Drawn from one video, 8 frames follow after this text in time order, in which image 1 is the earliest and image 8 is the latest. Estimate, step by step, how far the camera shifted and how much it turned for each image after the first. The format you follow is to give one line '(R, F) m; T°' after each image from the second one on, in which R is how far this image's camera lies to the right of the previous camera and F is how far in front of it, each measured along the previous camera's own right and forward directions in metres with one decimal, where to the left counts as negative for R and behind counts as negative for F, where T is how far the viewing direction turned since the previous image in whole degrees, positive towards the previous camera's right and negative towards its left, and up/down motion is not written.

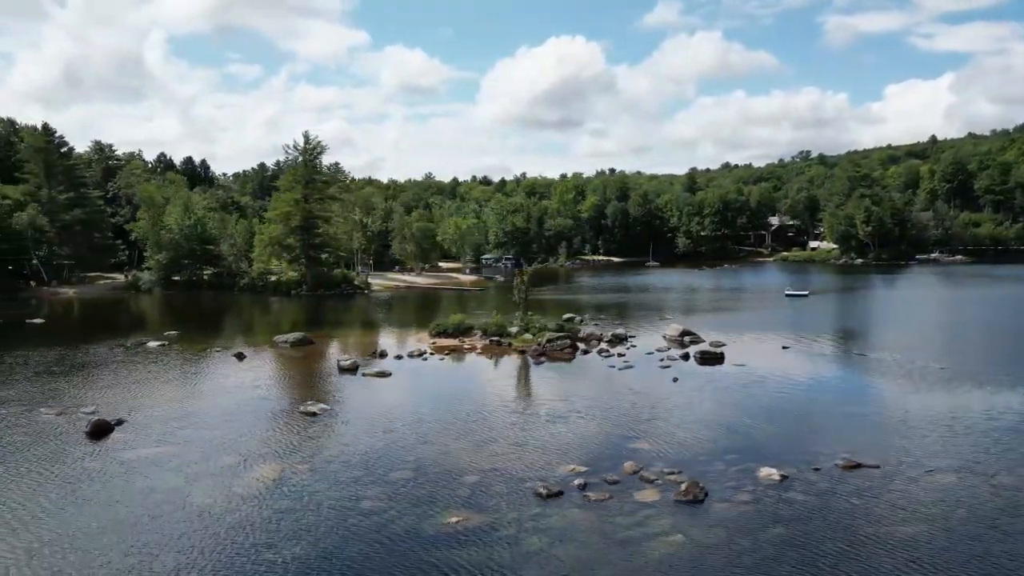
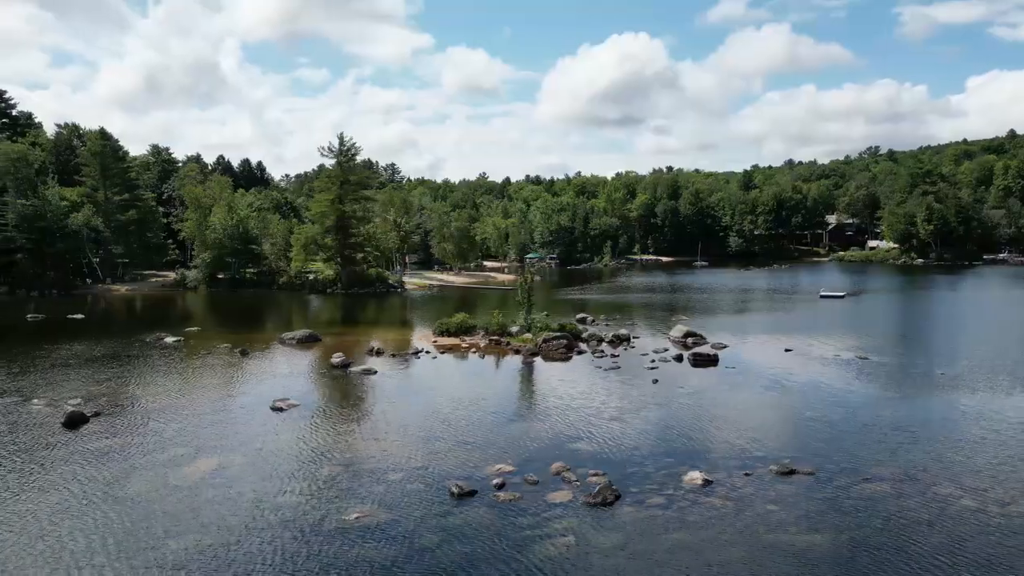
(+2.9, 0.0) m; -4°
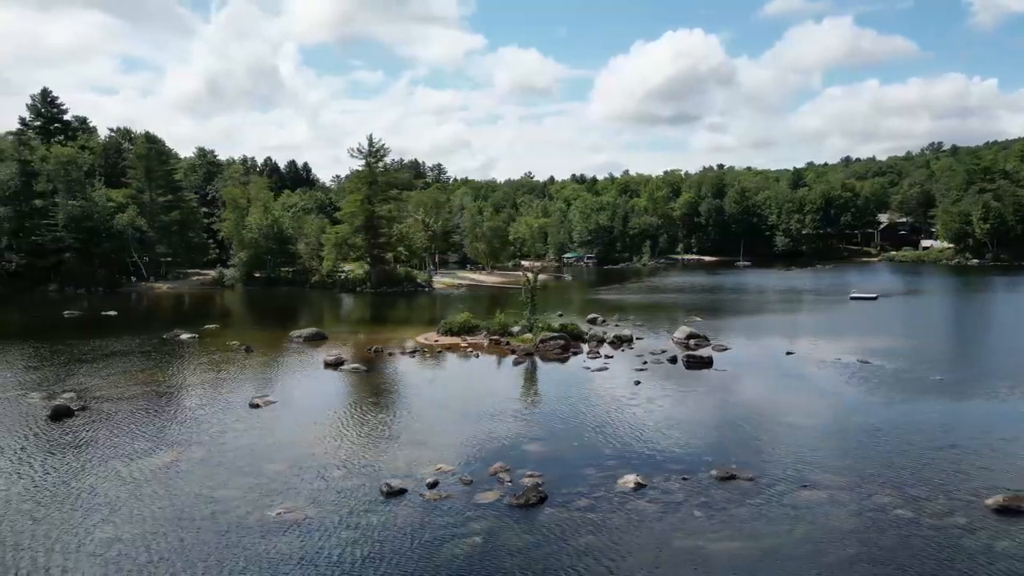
(+2.4, 0.0) m; -4°
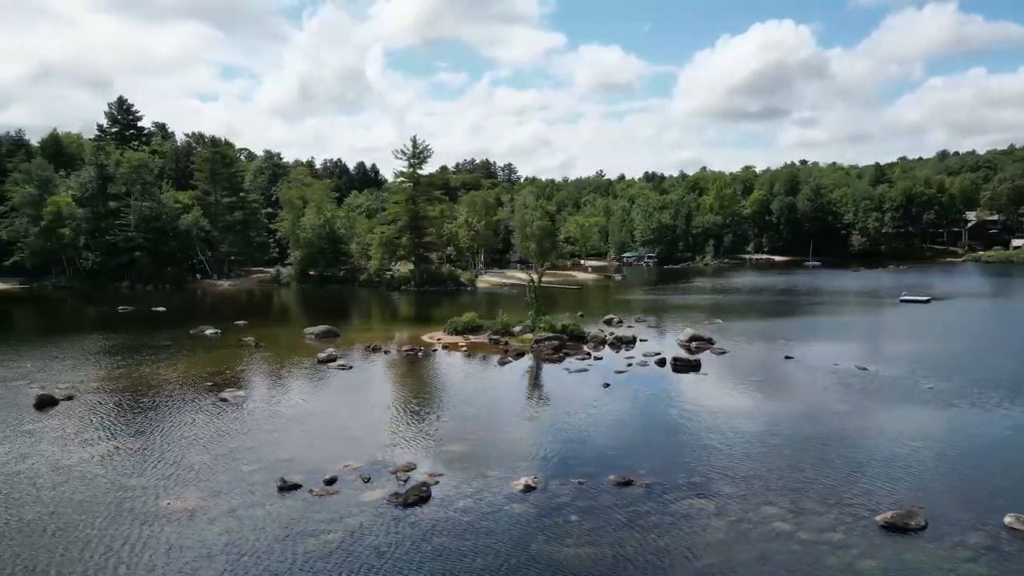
(+3.8, +0.1) m; -6°
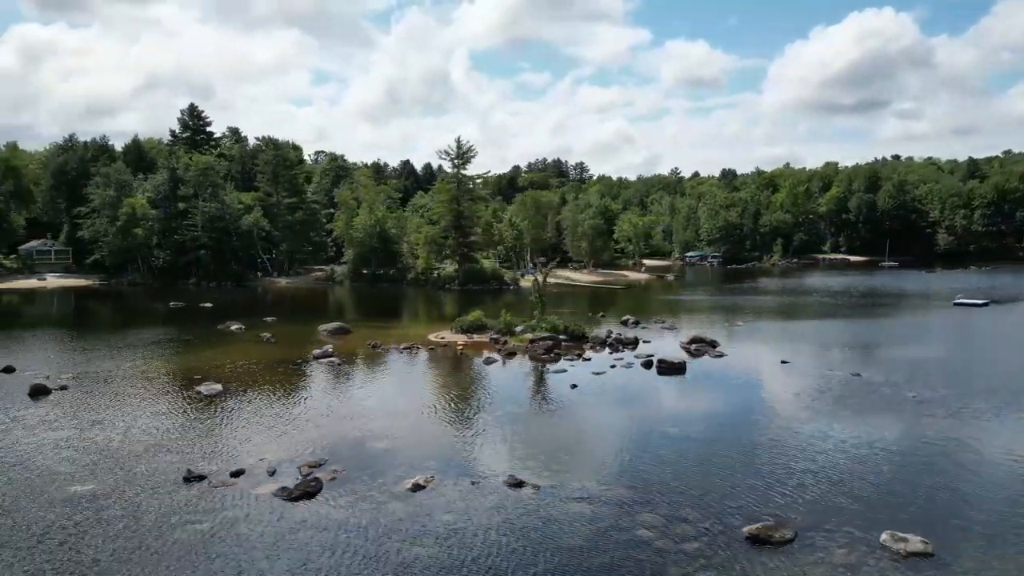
(+3.9, +0.2) m; -6°
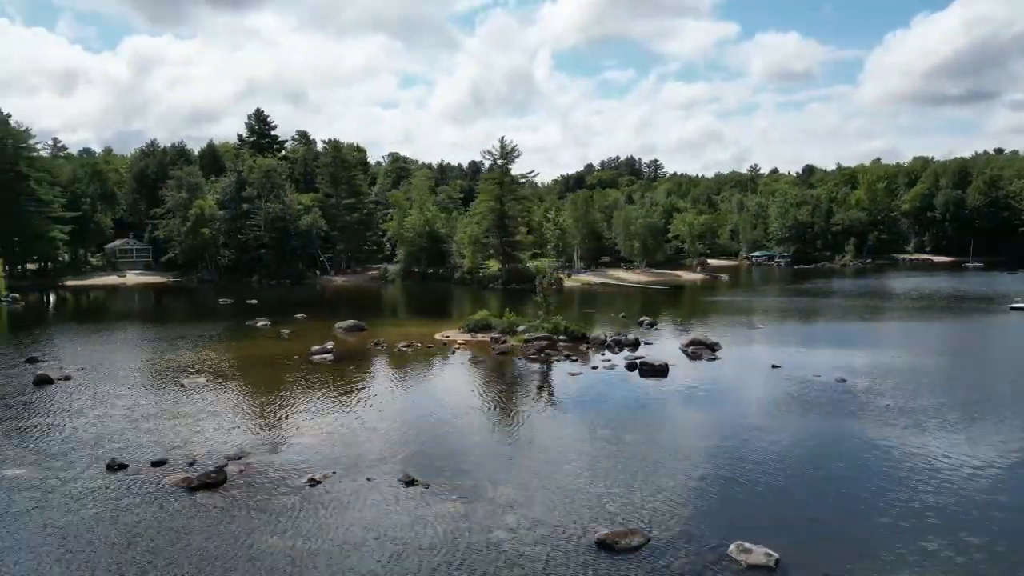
(+3.9, +0.1) m; -6°
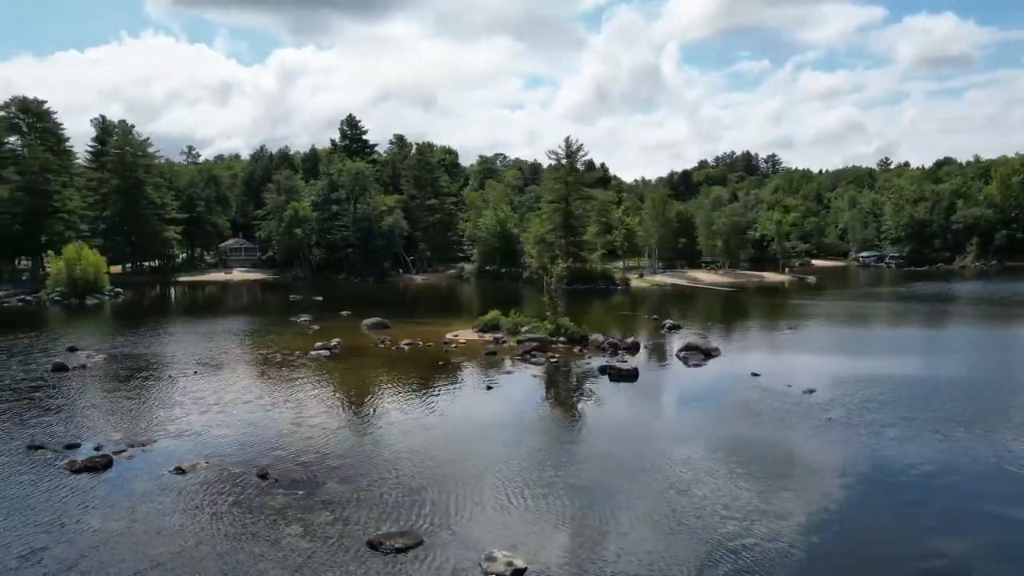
(+5.8, +0.4) m; -9°
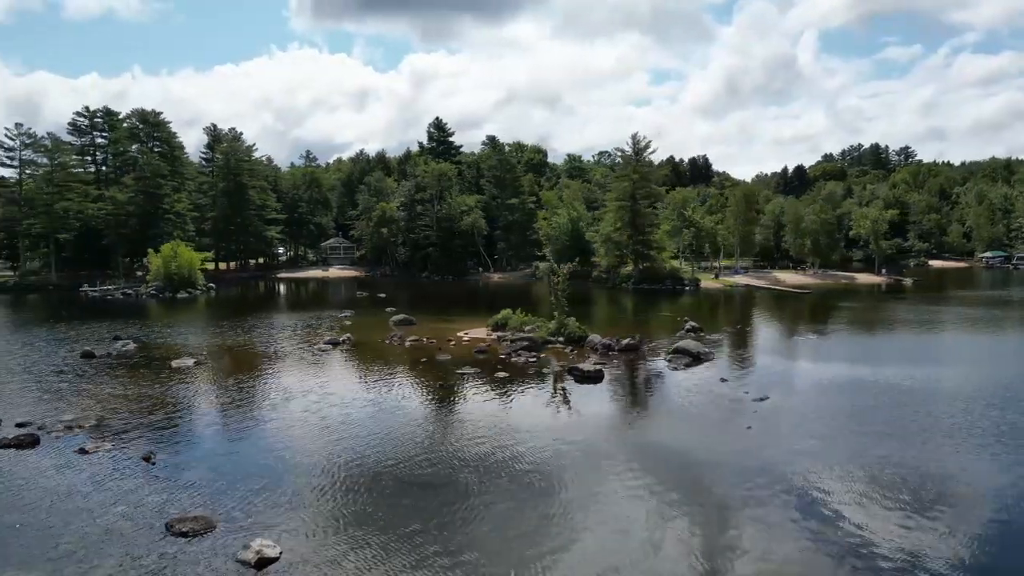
(+5.8, +0.4) m; -9°
